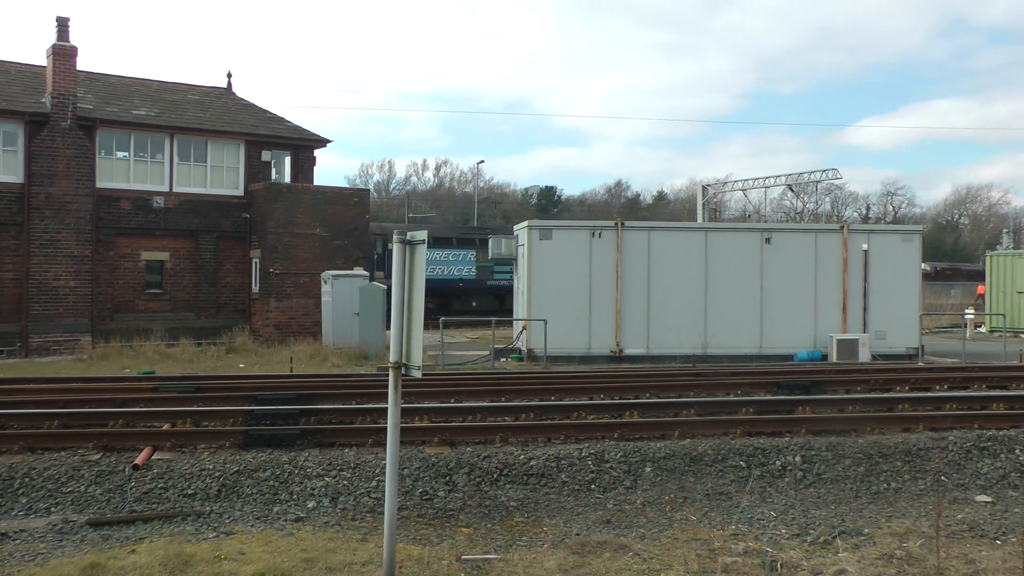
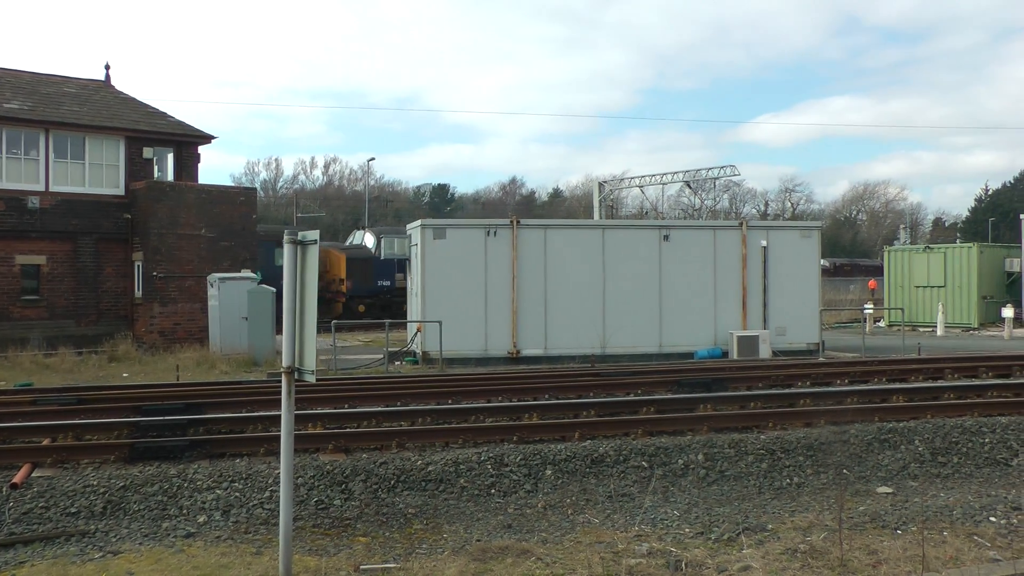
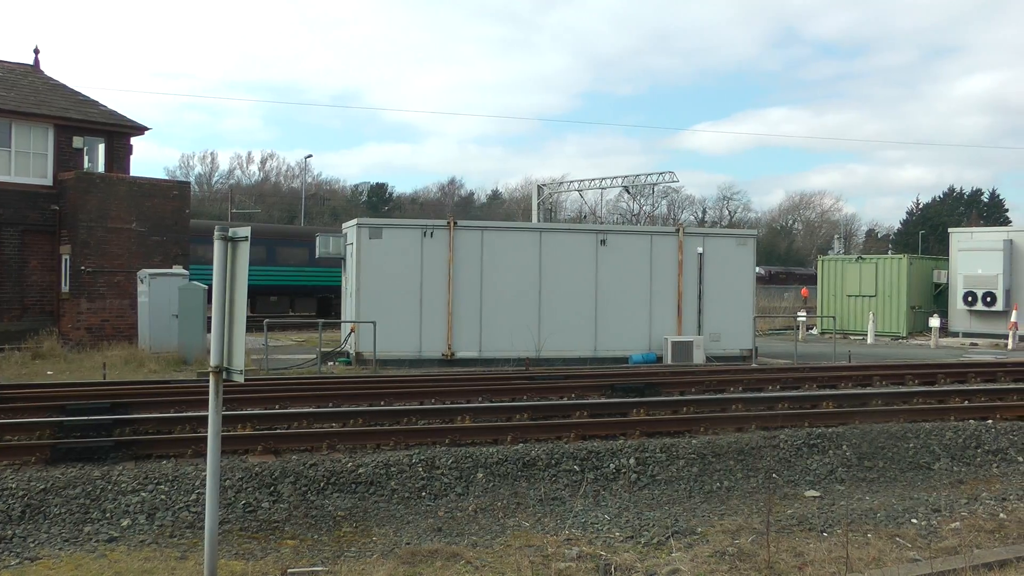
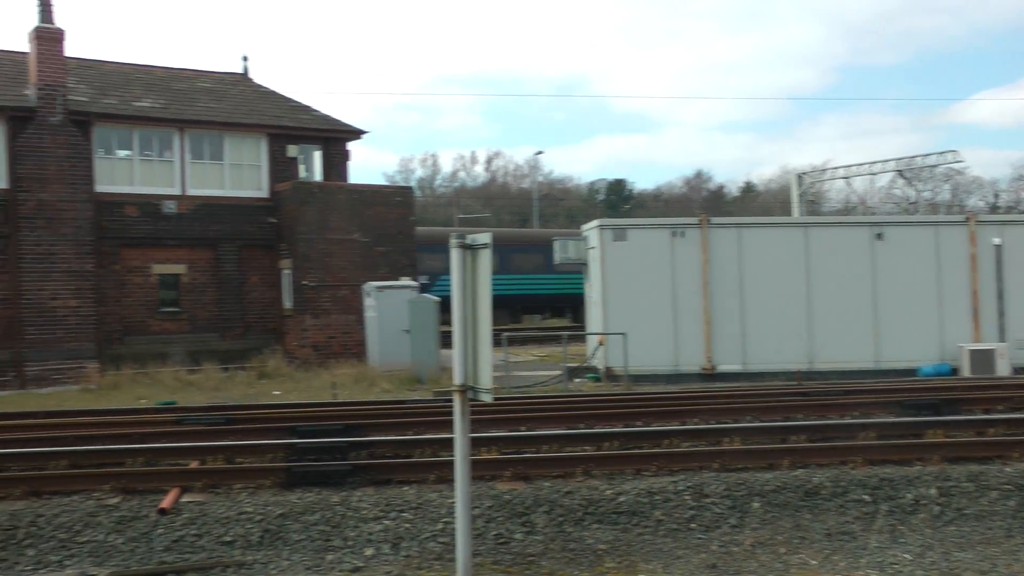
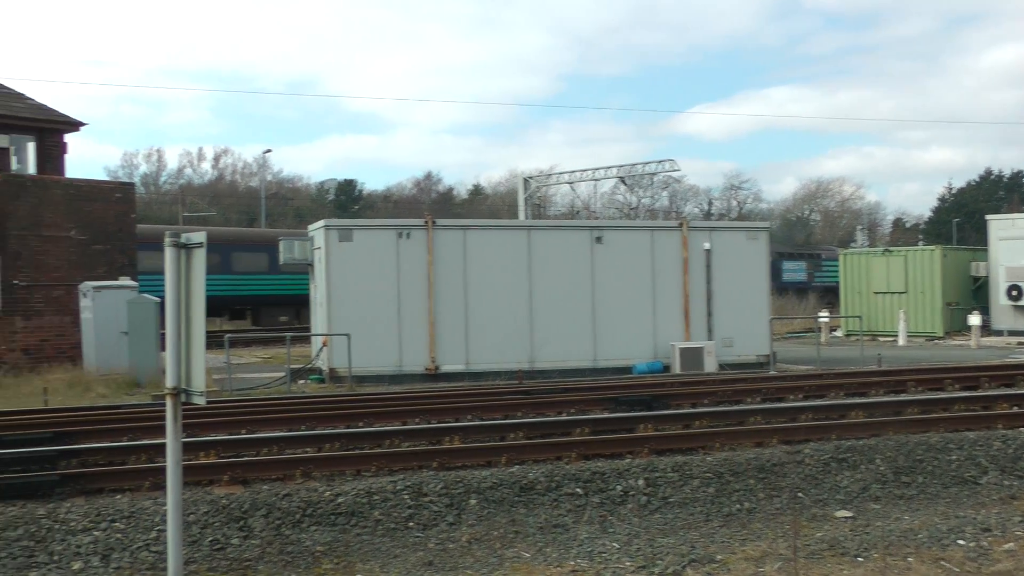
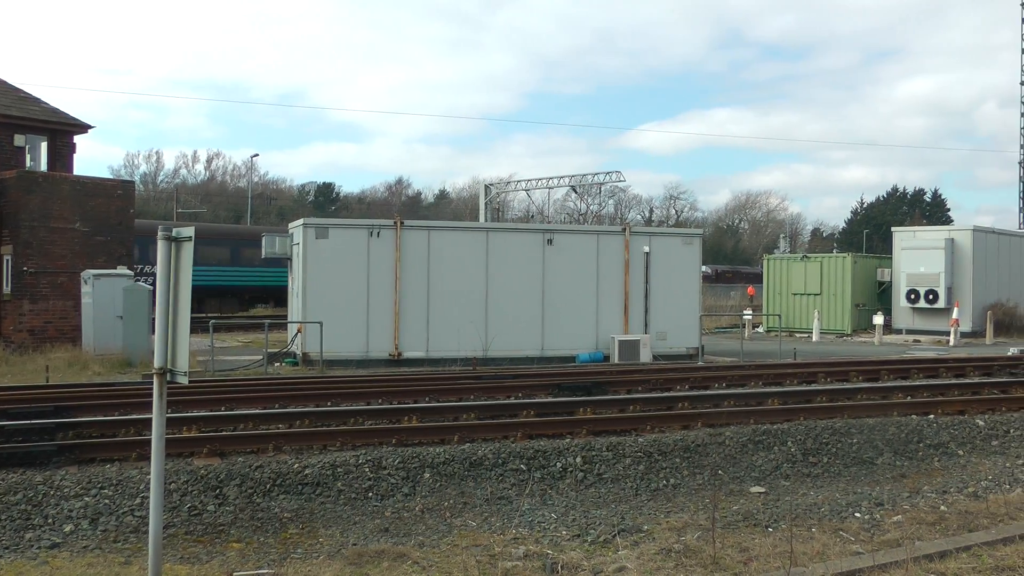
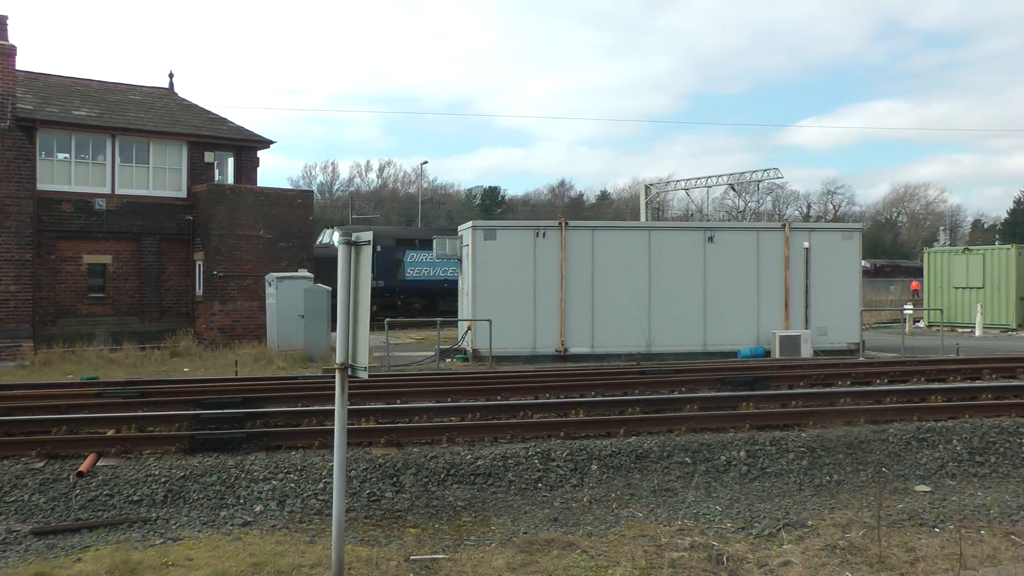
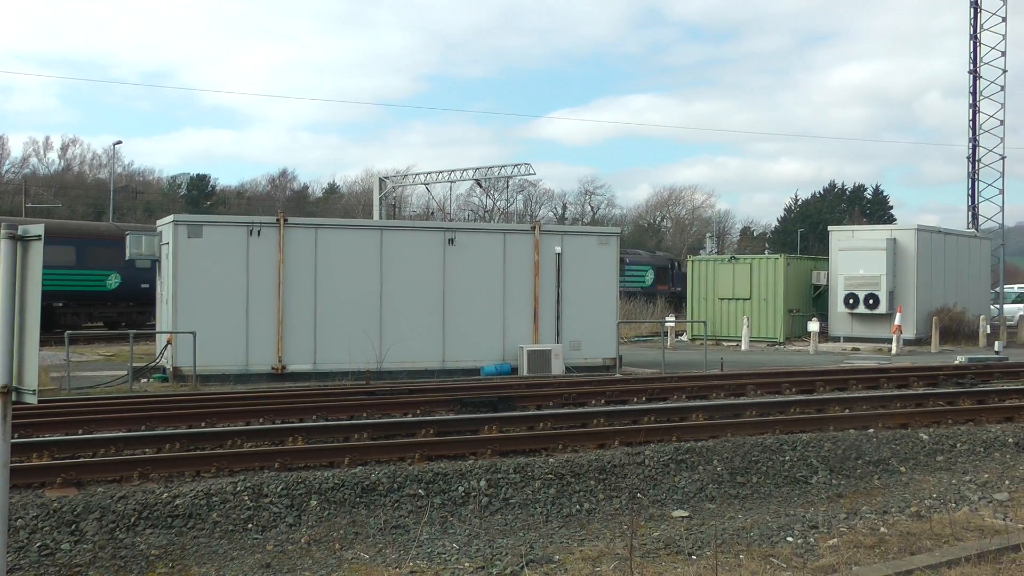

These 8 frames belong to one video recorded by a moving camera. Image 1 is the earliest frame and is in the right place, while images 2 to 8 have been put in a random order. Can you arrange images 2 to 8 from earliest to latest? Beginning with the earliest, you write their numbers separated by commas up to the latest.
7, 2, 3, 6, 8, 5, 4
